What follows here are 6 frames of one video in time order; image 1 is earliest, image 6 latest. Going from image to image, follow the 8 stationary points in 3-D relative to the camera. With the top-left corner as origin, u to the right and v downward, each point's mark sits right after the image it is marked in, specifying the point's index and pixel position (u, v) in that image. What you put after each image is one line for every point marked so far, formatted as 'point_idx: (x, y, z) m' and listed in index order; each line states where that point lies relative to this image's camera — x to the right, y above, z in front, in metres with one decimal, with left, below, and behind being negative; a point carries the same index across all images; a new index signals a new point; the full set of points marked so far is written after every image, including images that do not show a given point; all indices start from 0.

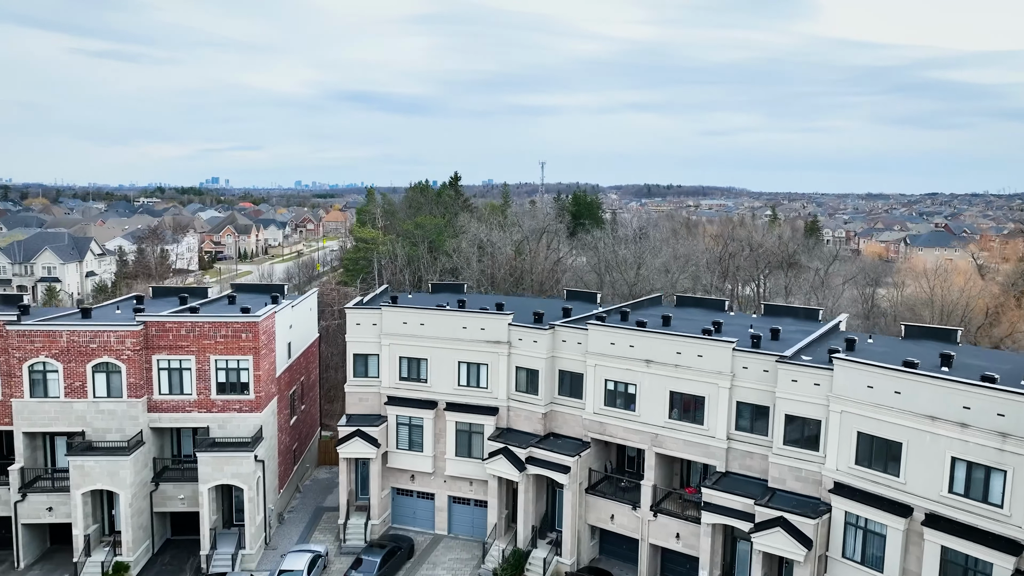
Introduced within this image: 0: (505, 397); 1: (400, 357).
0: (-0.2, -2.4, +12.1) m
1: (-2.6, -1.6, +12.6) m
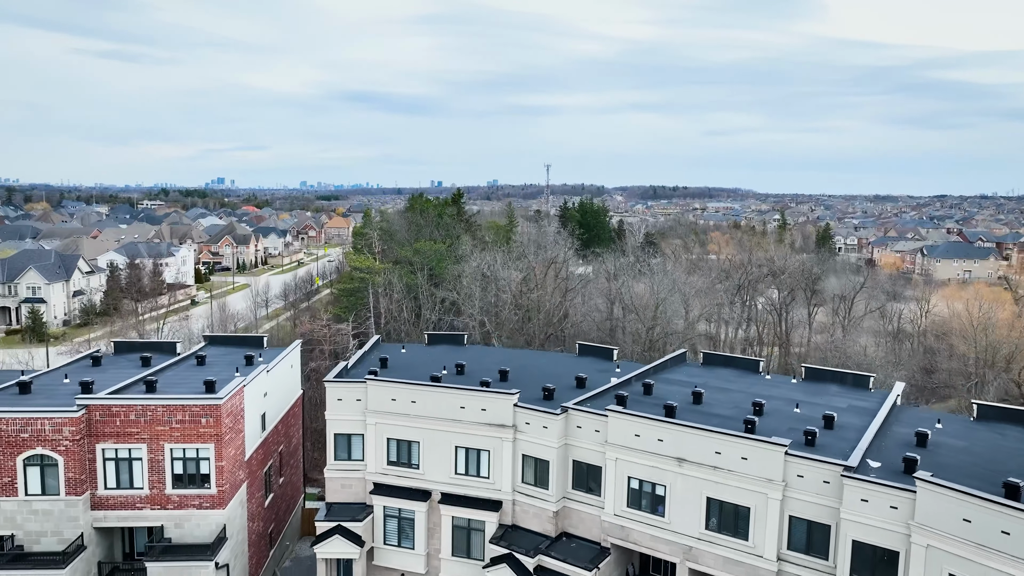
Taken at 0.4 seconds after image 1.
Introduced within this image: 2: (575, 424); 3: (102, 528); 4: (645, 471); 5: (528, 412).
0: (0.0, -3.8, +10.4) m
1: (-2.5, -3.0, +10.8) m
2: (+1.2, -2.5, +10.1) m
3: (-7.5, -4.4, +10.0) m
4: (+2.3, -3.2, +9.4) m
5: (+0.3, -2.3, +10.2) m
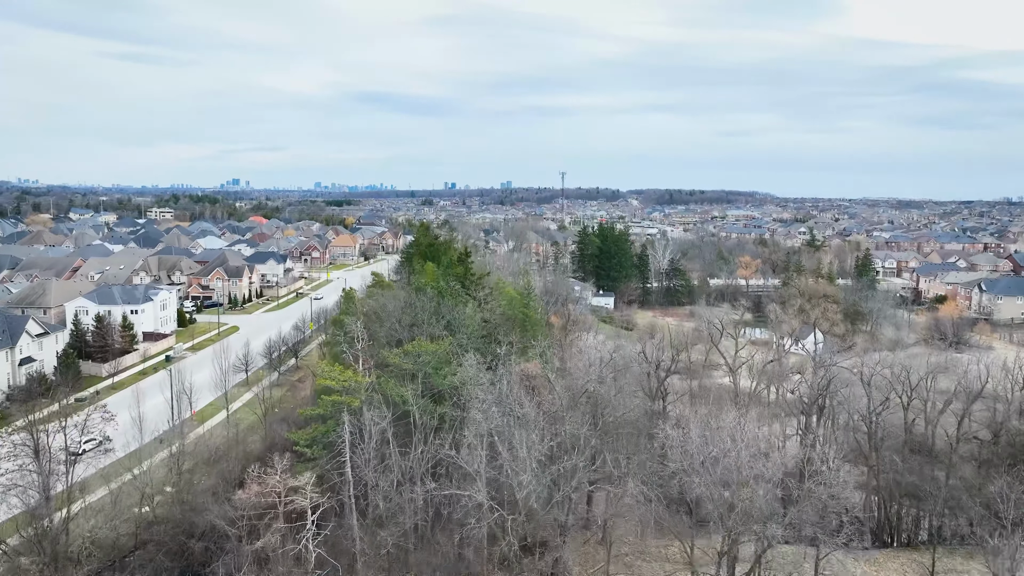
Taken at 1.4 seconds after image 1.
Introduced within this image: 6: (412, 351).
0: (+0.2, -7.9, +4.8) m
1: (-2.2, -7.1, +5.3) m
2: (+1.4, -6.6, +4.4) m
3: (-7.2, -8.4, +4.6) m
4: (+2.6, -7.3, +3.8) m
5: (+0.6, -6.4, +4.6) m
6: (-3.6, -2.3, +19.6) m
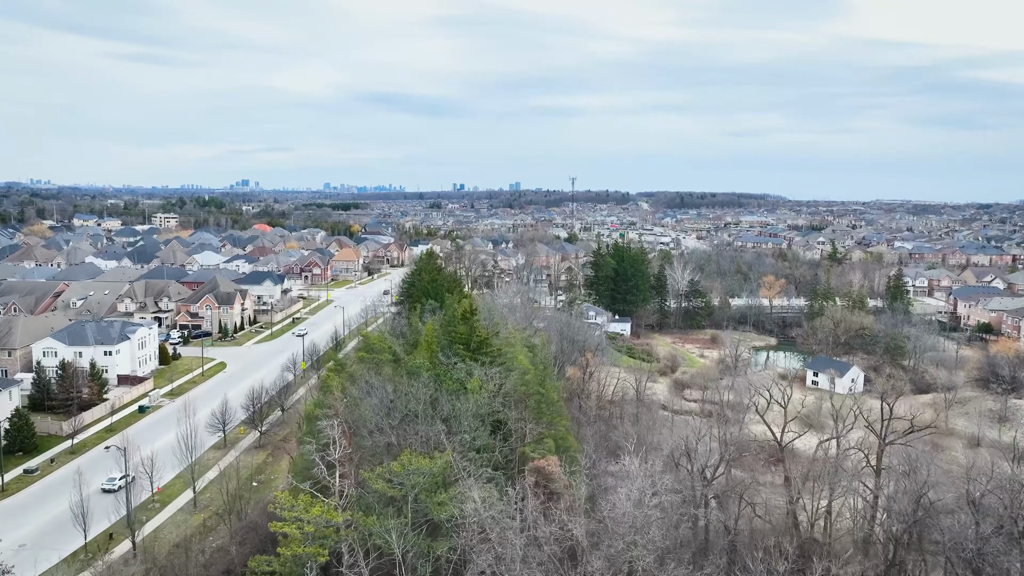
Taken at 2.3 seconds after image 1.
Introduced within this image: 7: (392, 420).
0: (+0.4, -10.8, +0.5) m
1: (-2.0, -9.9, +1.0) m
2: (+1.6, -9.5, +0.1) m
3: (-7.0, -11.3, +0.4) m
4: (+2.7, -10.2, -0.5) m
5: (+0.8, -9.3, +0.3) m
6: (-3.2, -5.1, +15.3) m
7: (-4.0, -4.3, +17.9) m
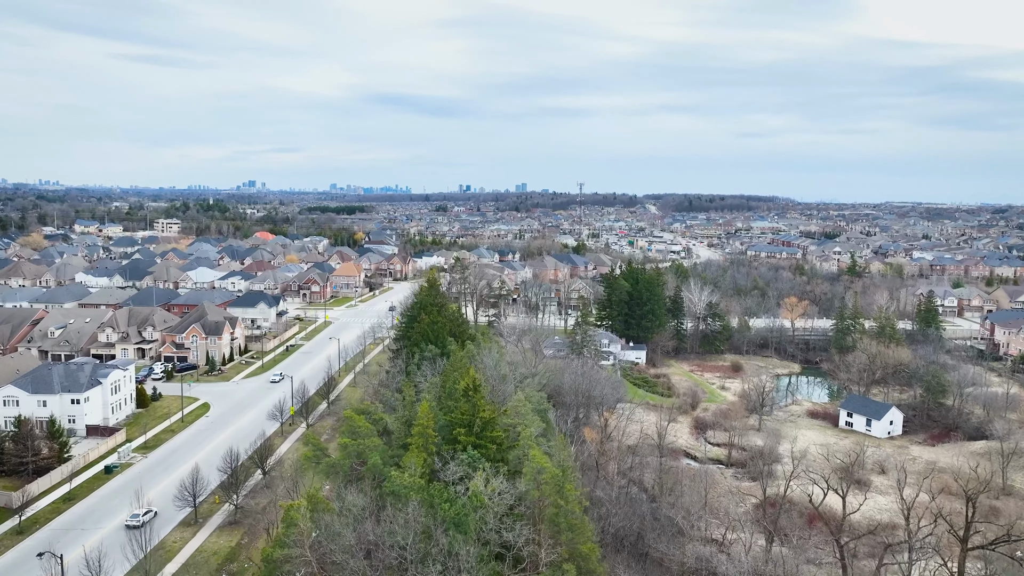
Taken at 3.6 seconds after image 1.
0: (+0.6, -13.5, -3.4) m
1: (-1.8, -12.7, -2.9) m
2: (+1.8, -12.2, -3.8) m
3: (-6.9, -14.0, -3.5) m
4: (+2.9, -12.9, -4.5) m
5: (+0.9, -12.0, -3.6) m
6: (-2.8, -7.9, +11.4) m
7: (-3.6, -7.1, +14.0) m
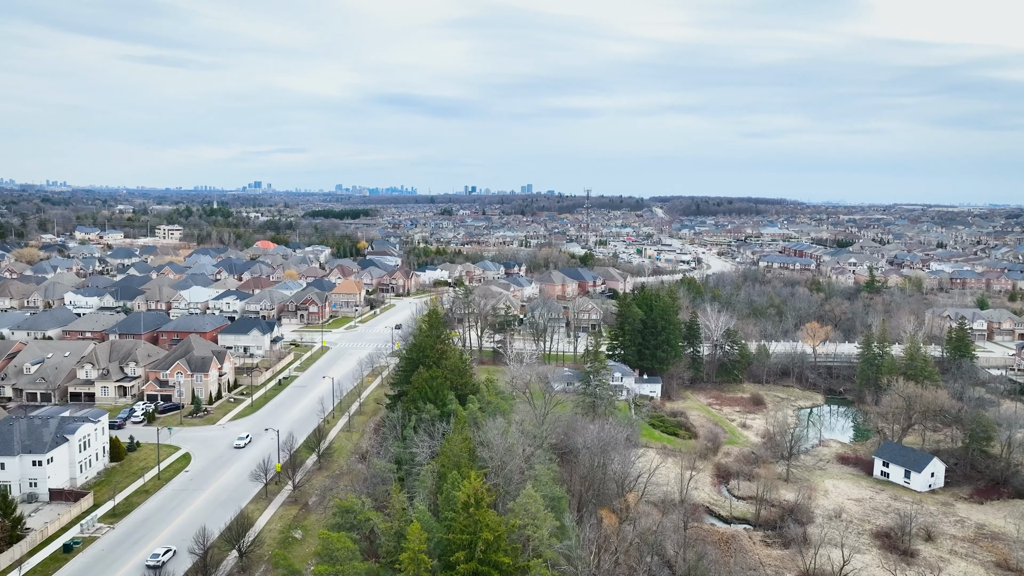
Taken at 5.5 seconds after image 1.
0: (+0.6, -16.5, -7.0) m
1: (-1.7, -15.6, -6.4) m
2: (+1.9, -15.2, -7.4) m
3: (-6.8, -16.9, -7.0) m
4: (+2.9, -15.9, -8.1) m
5: (+1.0, -15.0, -7.2) m
6: (-2.6, -10.8, +7.9) m
7: (-3.3, -10.0, +10.5) m
